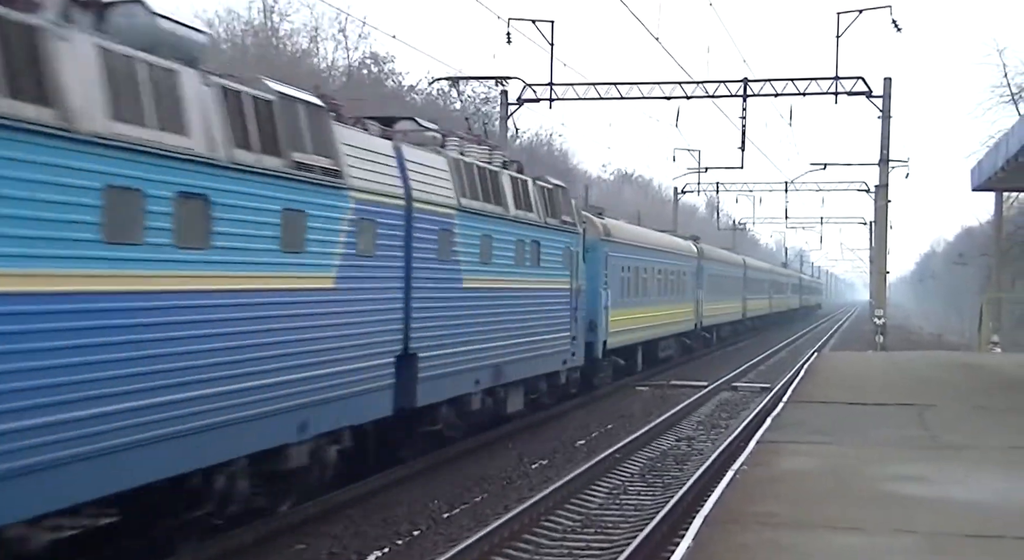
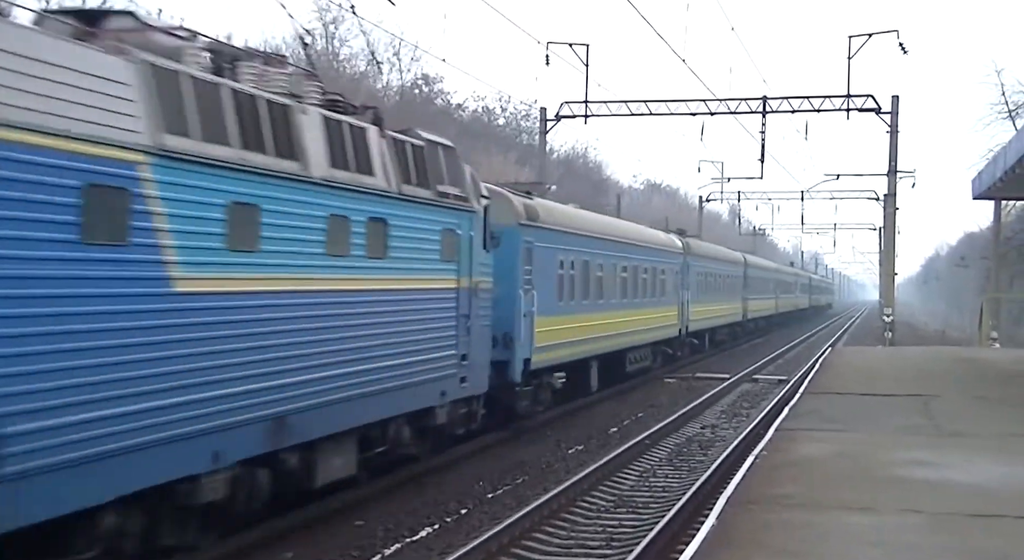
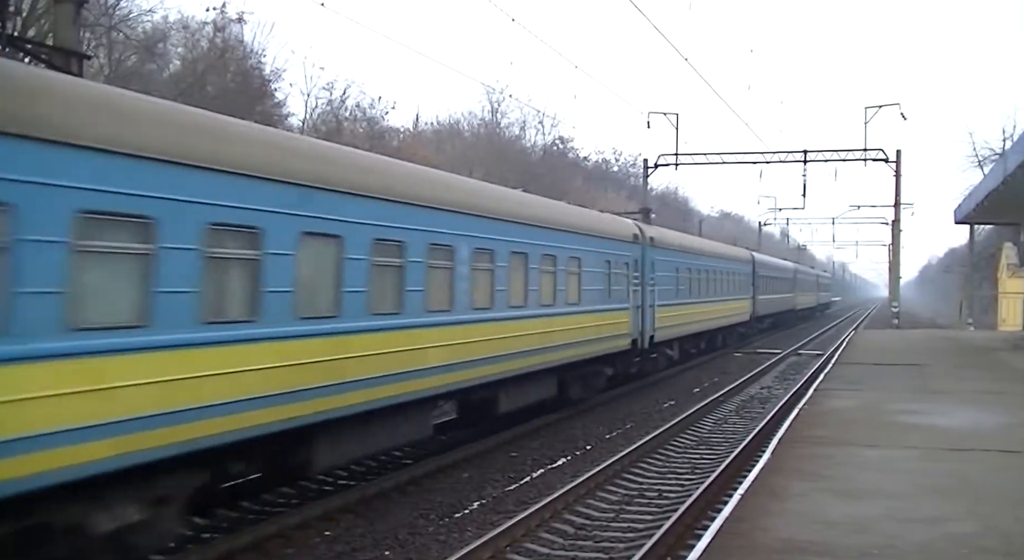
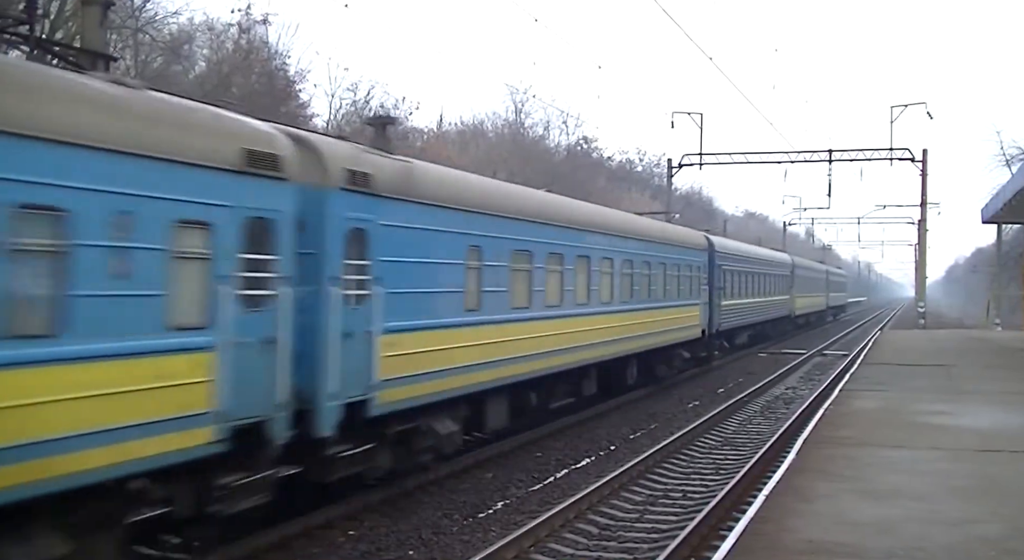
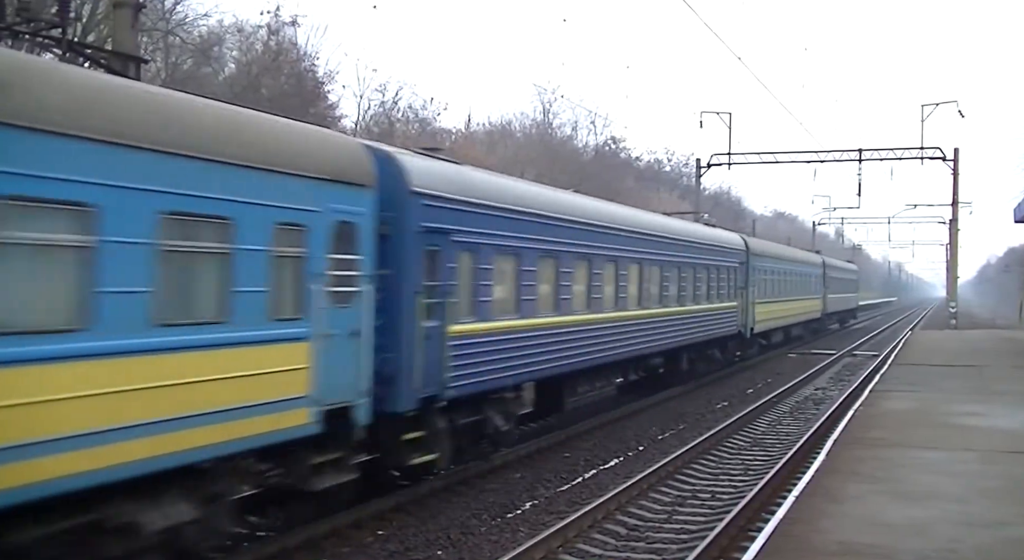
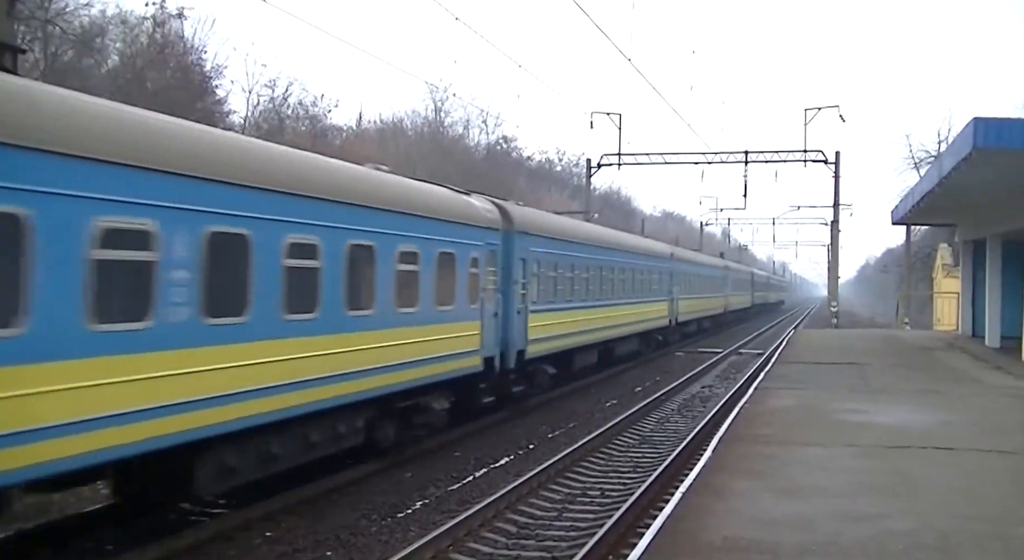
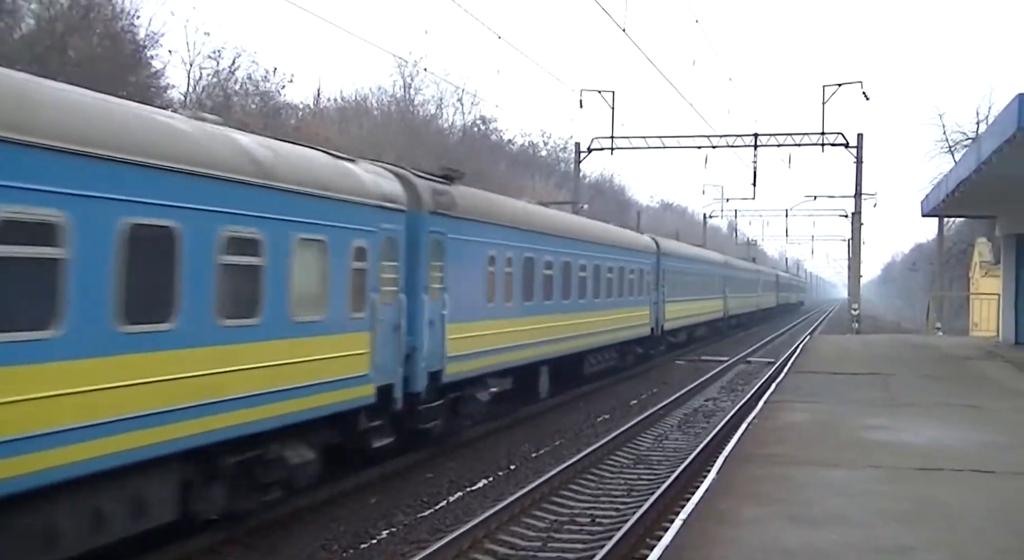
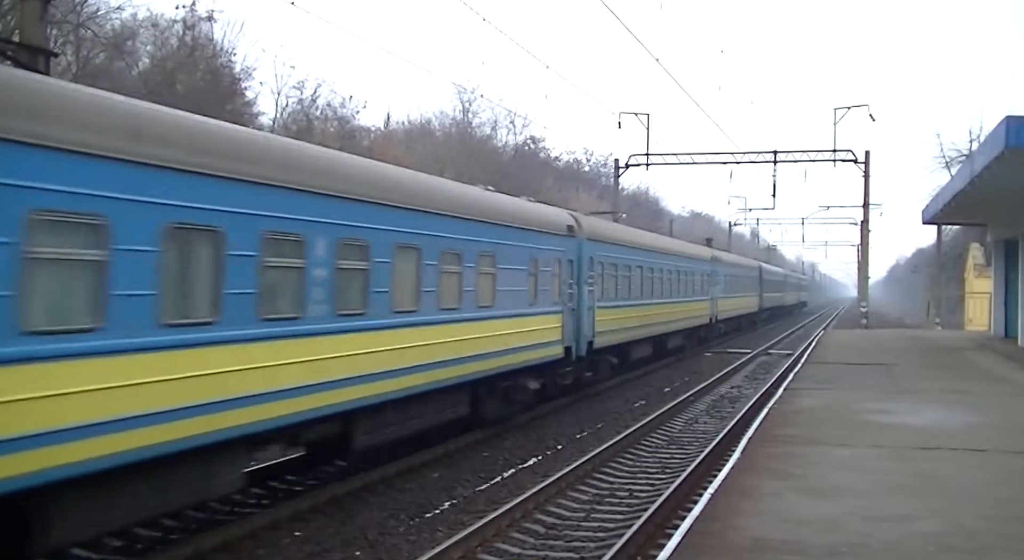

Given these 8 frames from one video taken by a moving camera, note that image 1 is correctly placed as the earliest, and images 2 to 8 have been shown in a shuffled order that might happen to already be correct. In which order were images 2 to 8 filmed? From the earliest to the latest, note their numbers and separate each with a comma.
2, 7, 6, 8, 3, 4, 5
